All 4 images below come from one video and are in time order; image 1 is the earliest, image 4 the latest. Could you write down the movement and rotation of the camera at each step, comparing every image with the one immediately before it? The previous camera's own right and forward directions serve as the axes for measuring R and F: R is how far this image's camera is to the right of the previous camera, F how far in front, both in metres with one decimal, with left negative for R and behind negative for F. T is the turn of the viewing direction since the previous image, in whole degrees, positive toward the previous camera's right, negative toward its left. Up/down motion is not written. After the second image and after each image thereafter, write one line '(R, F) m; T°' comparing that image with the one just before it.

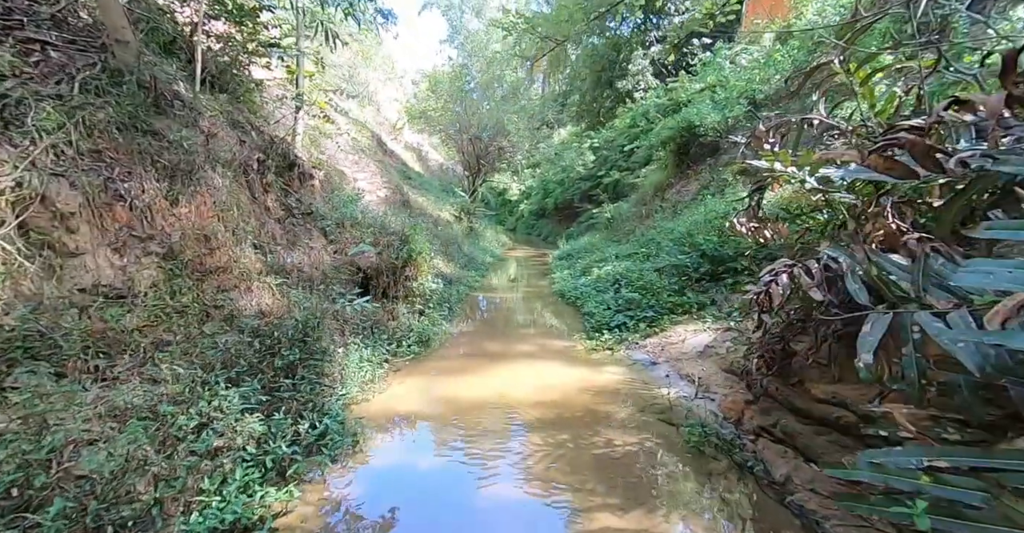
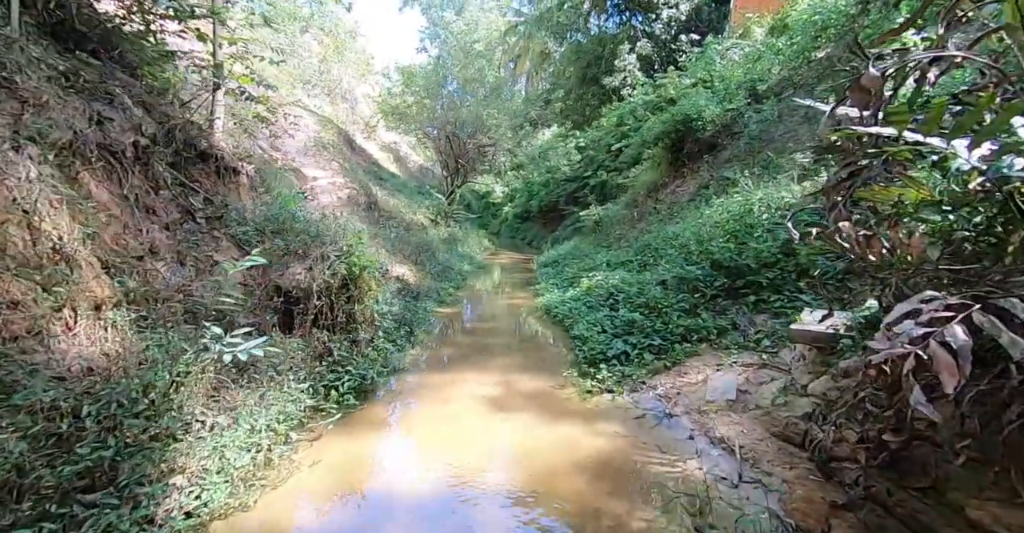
(+0.2, +1.5) m; +2°
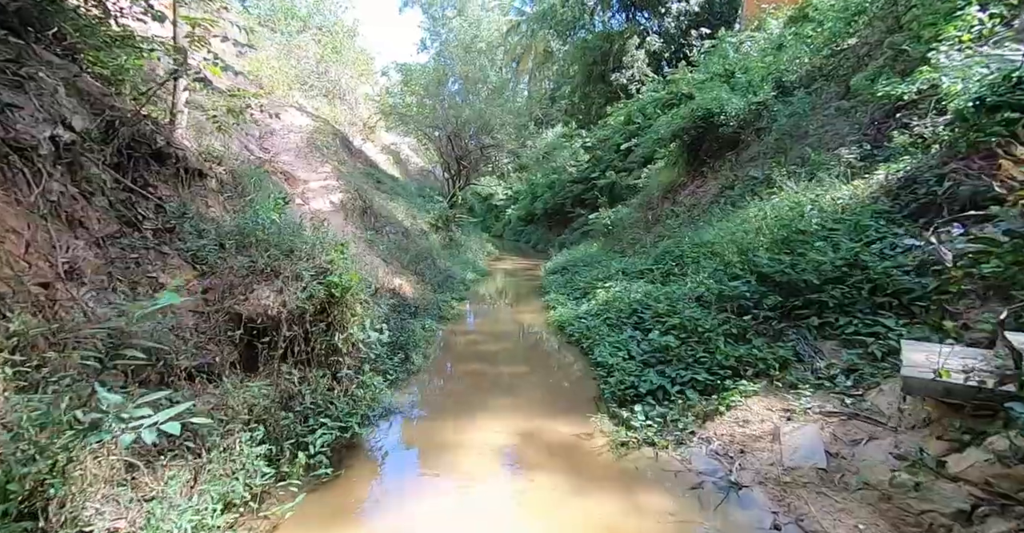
(-0.1, +1.0) m; 0°
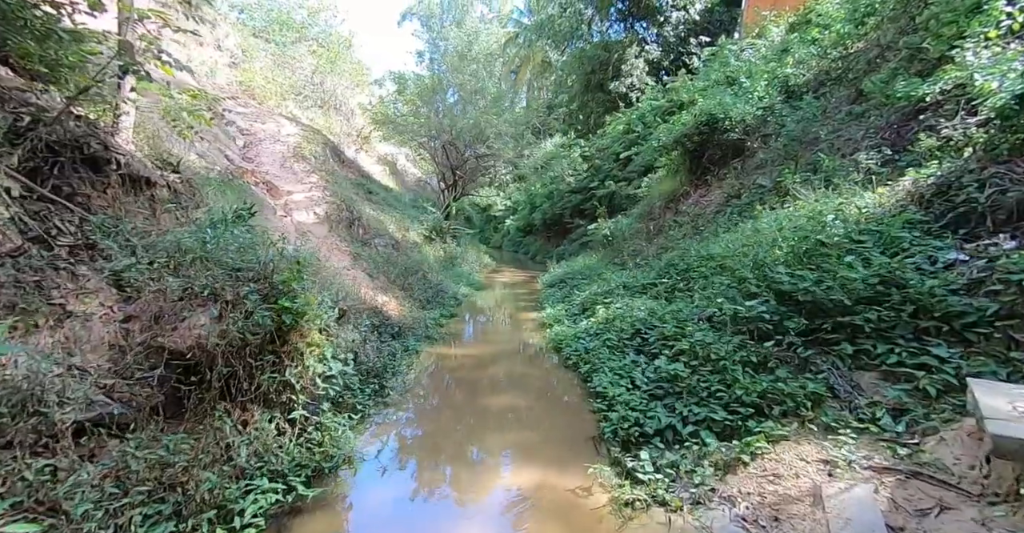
(+0.1, +0.7) m; 0°
